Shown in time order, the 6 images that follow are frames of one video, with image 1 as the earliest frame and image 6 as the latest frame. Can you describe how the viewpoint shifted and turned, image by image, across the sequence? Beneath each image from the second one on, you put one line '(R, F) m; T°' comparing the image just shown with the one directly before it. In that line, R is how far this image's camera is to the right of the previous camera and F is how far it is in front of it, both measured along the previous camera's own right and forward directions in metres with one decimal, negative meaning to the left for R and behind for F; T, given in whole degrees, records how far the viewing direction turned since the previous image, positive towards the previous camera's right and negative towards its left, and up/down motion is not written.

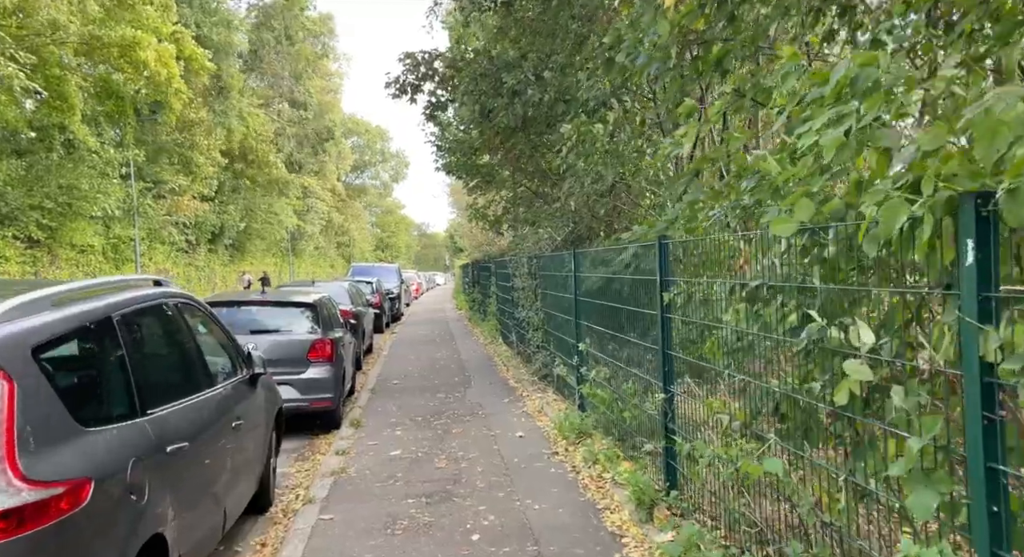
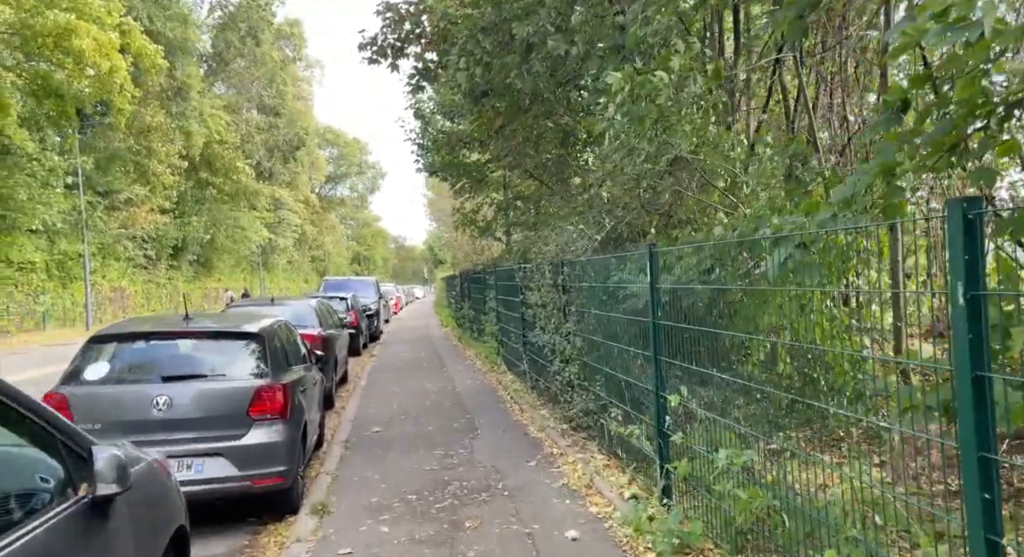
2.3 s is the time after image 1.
(-0.4, +2.6) m; +2°
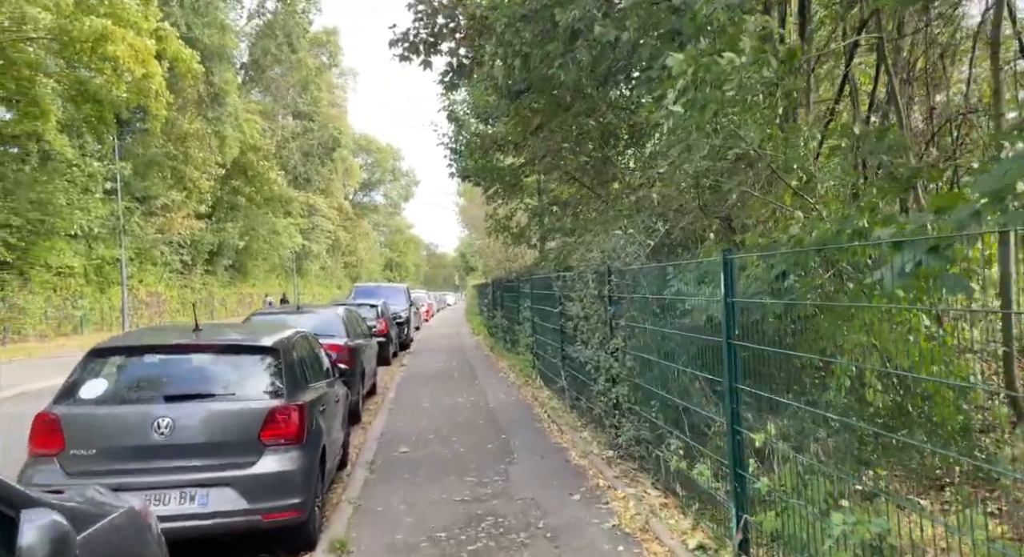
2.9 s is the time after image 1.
(-0.1, +0.7) m; -2°
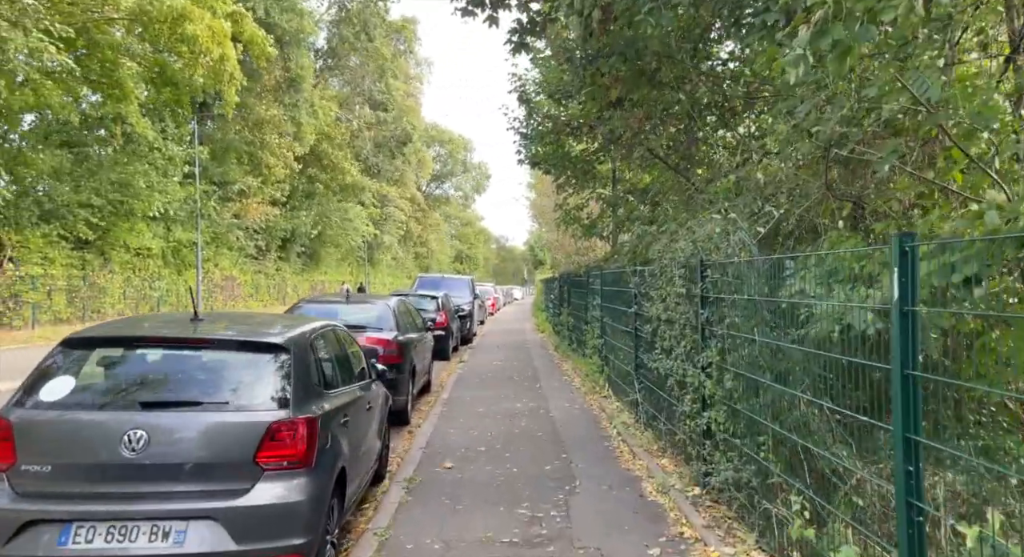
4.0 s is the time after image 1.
(0.0, +1.3) m; -5°
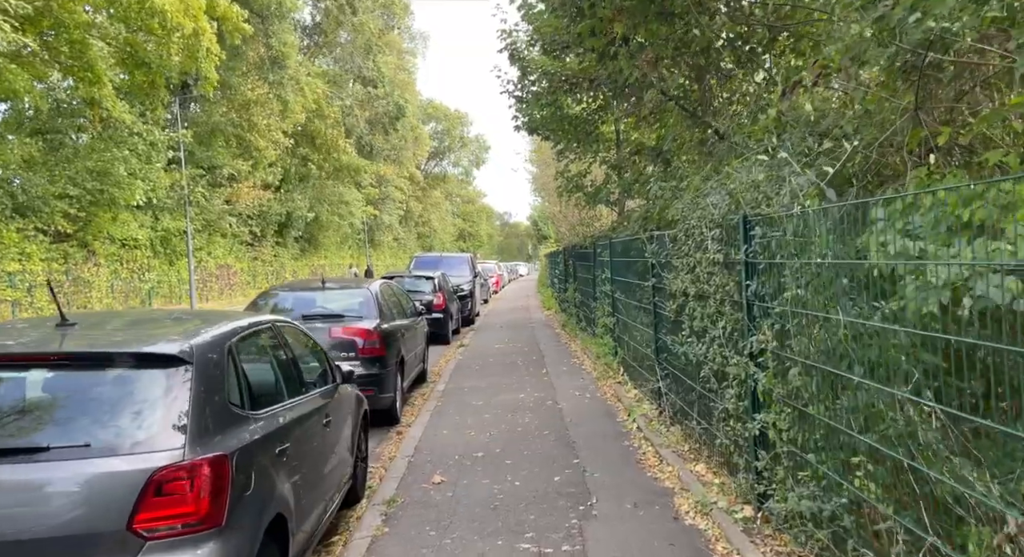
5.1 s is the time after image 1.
(+0.1, +1.3) m; 0°
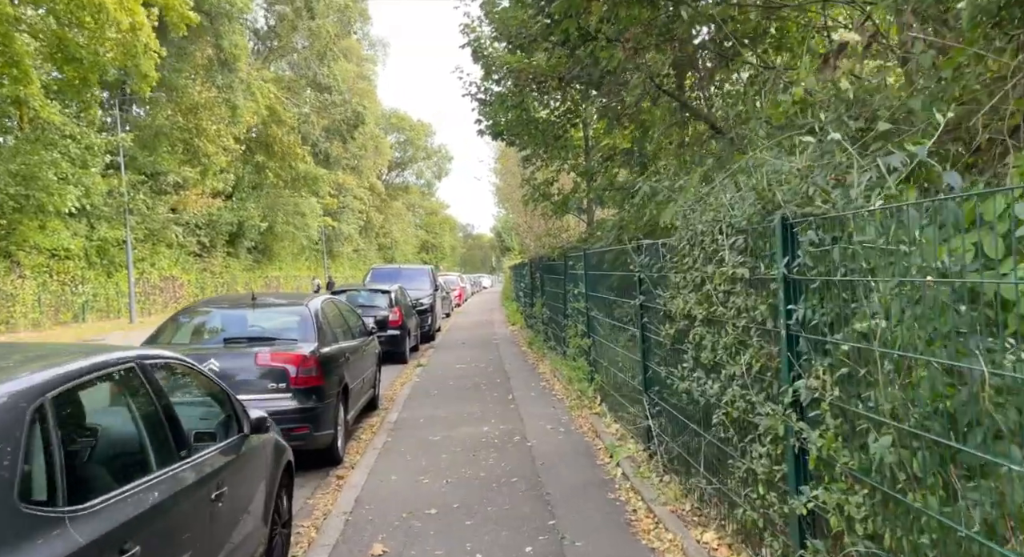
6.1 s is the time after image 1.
(0.0, +1.2) m; +3°
